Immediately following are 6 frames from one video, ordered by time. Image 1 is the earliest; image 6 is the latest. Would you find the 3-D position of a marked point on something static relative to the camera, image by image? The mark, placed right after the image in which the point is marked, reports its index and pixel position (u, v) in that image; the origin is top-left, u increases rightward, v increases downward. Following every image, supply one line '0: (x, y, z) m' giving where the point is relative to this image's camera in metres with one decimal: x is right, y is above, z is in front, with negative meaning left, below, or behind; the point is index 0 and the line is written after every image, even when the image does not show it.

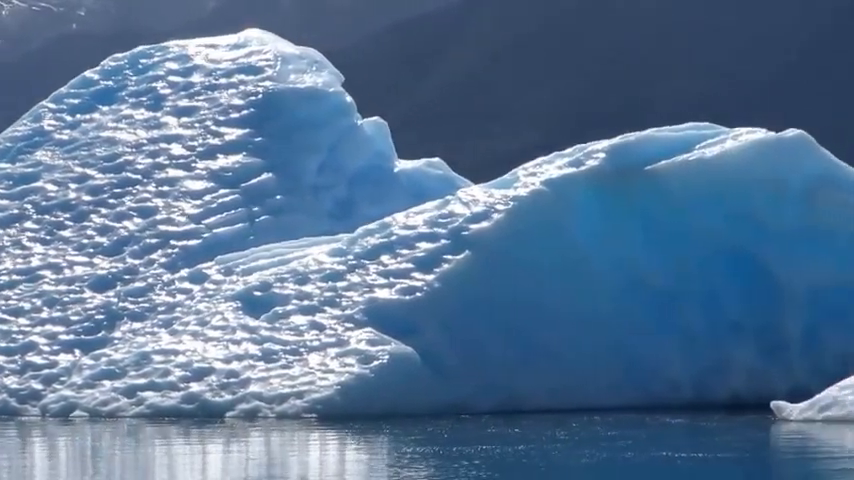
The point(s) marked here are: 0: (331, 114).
0: (-0.9, +1.1, +19.8) m
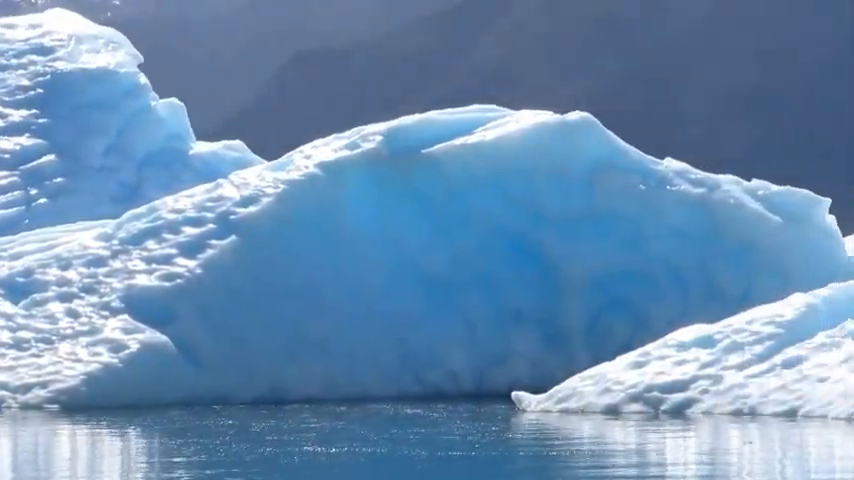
0: (-2.5, +1.2, +19.4) m
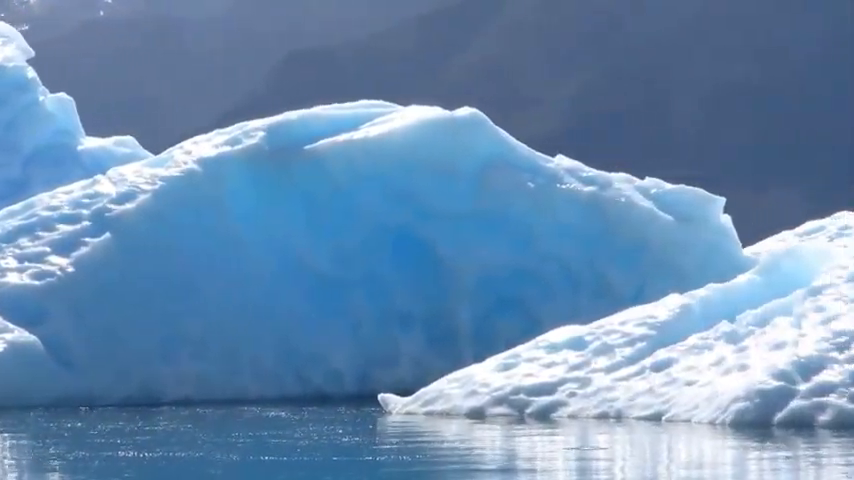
0: (-3.3, +1.2, +19.0) m
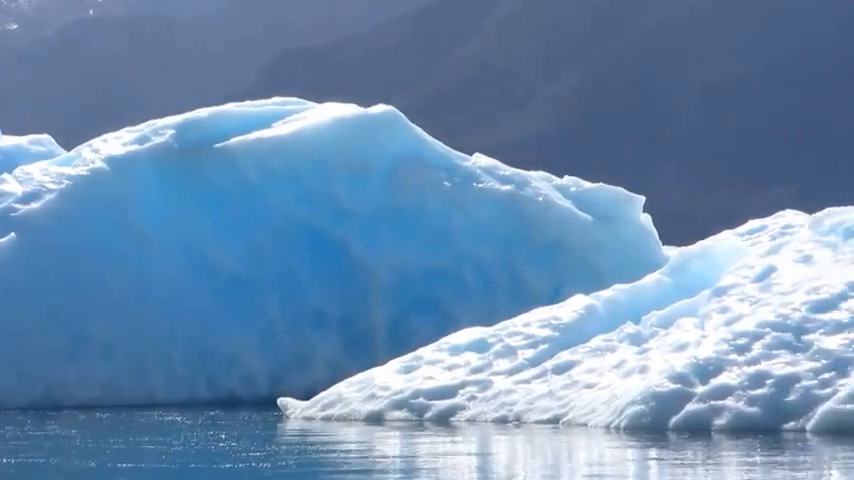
0: (-3.9, +1.2, +18.7) m
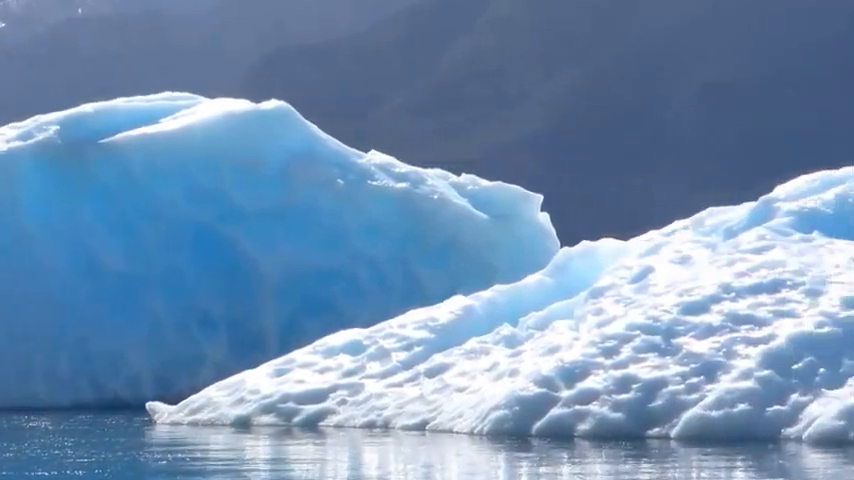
0: (-4.6, +1.2, +18.3) m
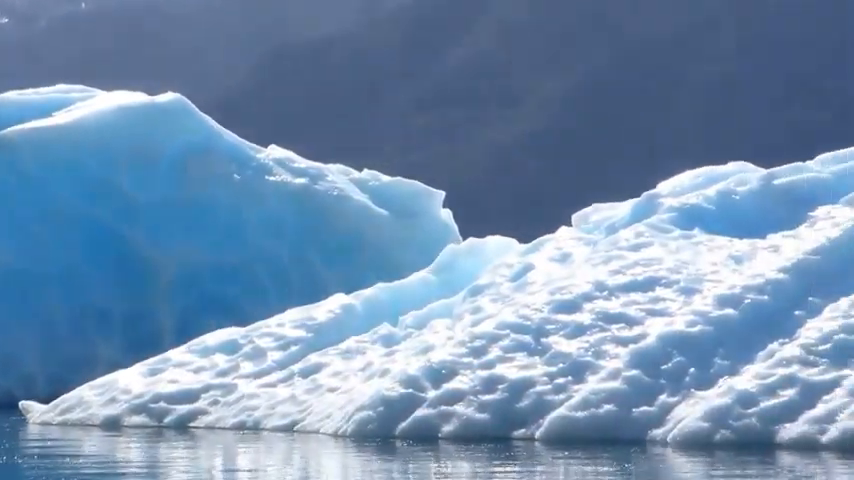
0: (-5.3, +1.3, +18.1) m
